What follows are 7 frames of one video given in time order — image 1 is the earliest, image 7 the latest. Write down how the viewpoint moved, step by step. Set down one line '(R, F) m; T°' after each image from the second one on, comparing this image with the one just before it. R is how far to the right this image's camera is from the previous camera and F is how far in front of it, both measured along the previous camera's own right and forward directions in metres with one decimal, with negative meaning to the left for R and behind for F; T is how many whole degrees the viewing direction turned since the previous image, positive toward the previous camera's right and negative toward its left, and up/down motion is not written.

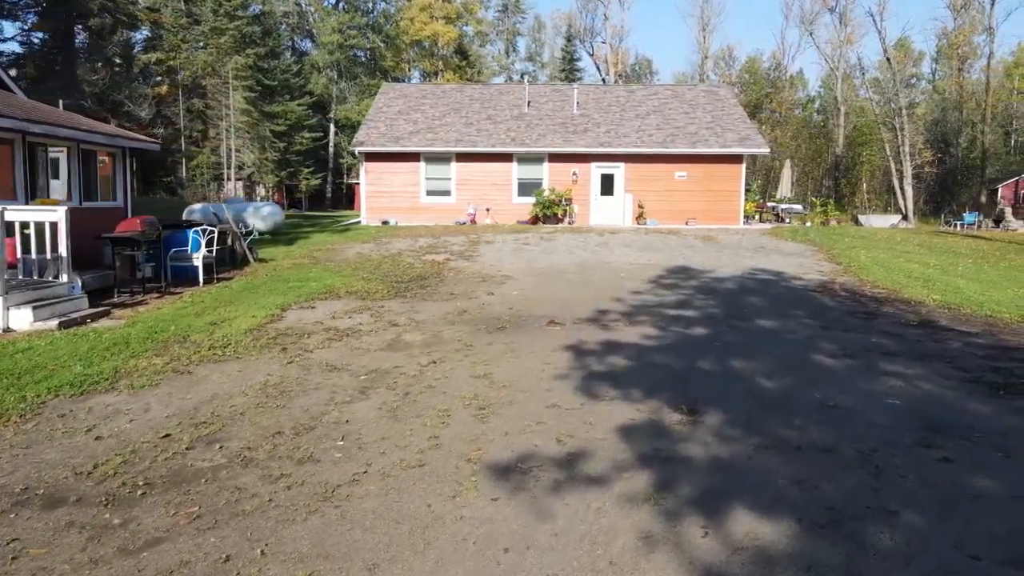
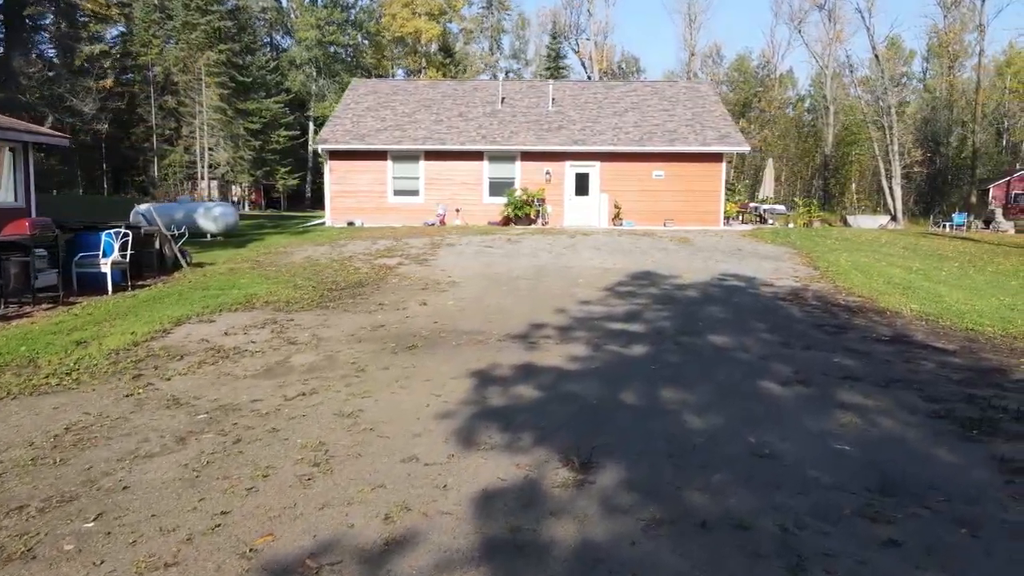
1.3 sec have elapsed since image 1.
(+0.7, +0.9) m; 0°
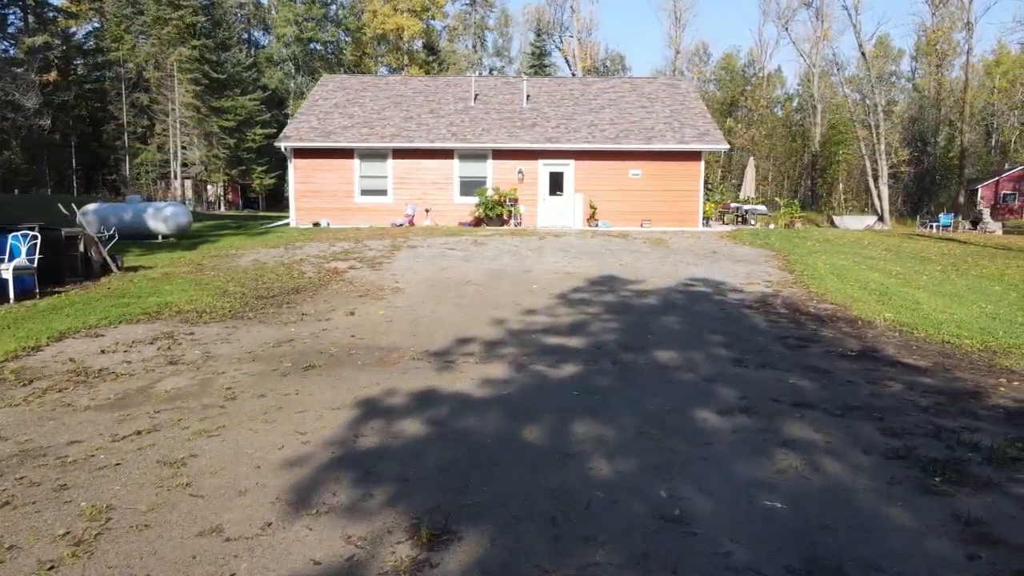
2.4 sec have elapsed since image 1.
(+0.6, +0.8) m; +1°
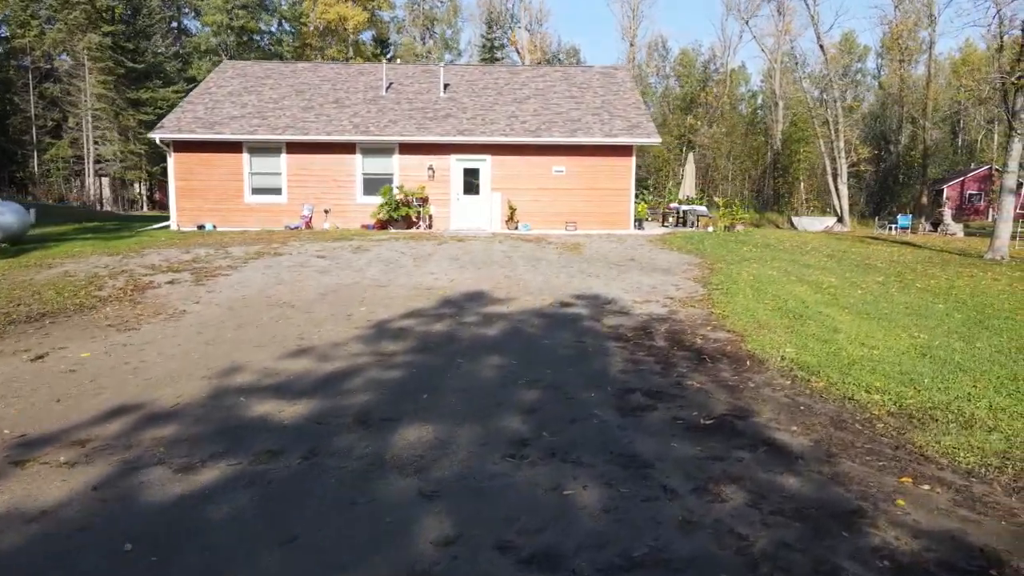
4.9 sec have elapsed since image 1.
(+1.9, +2.2) m; +2°
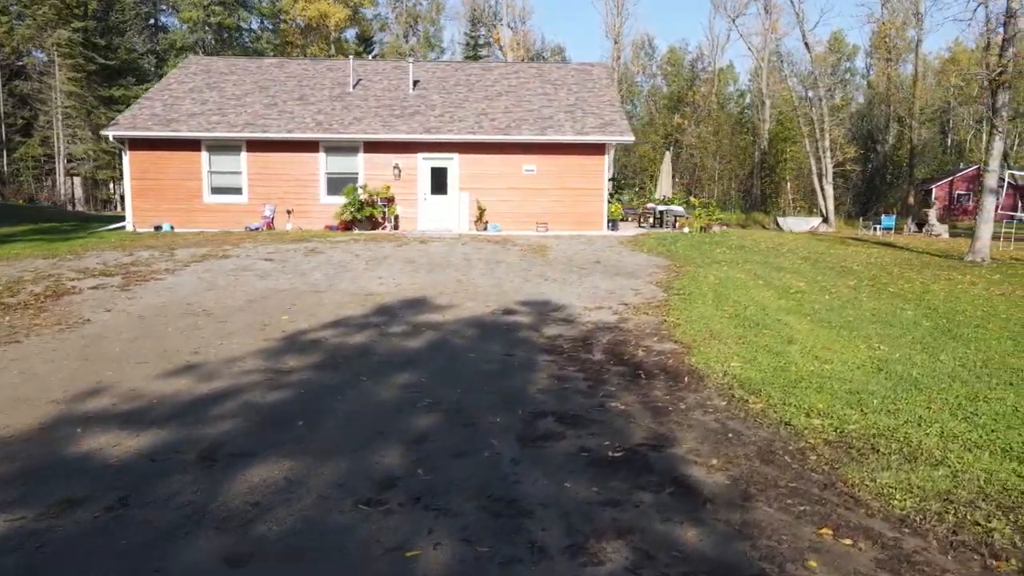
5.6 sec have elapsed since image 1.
(+0.7, +0.6) m; 0°
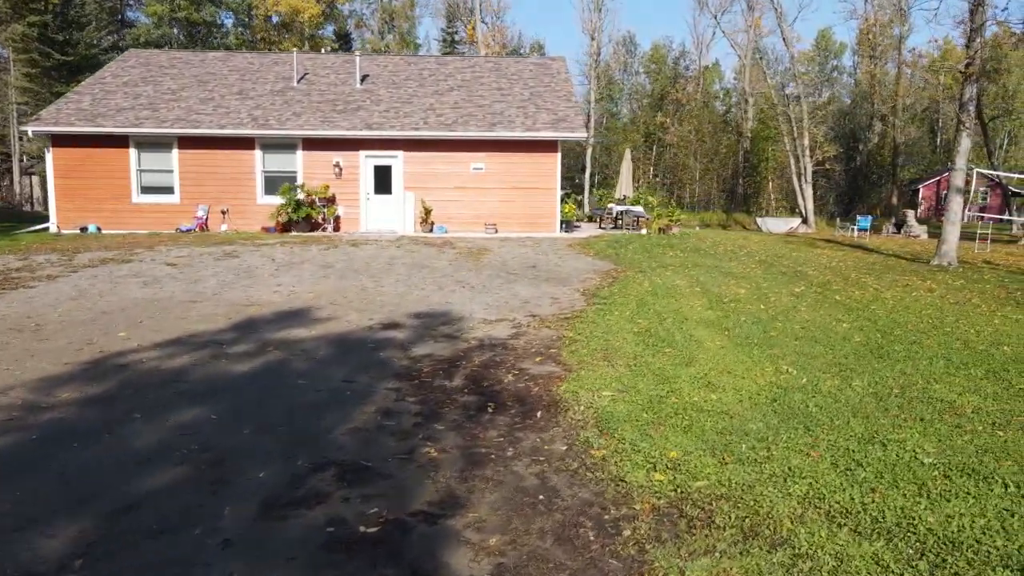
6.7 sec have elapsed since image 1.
(+1.2, +0.9) m; 0°
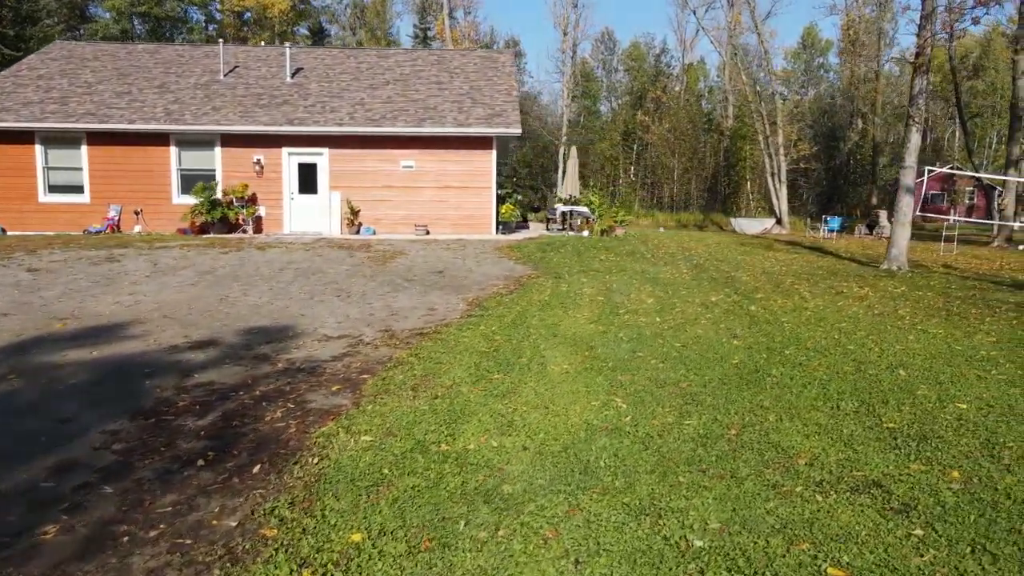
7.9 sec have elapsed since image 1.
(+1.6, +1.0) m; 0°
